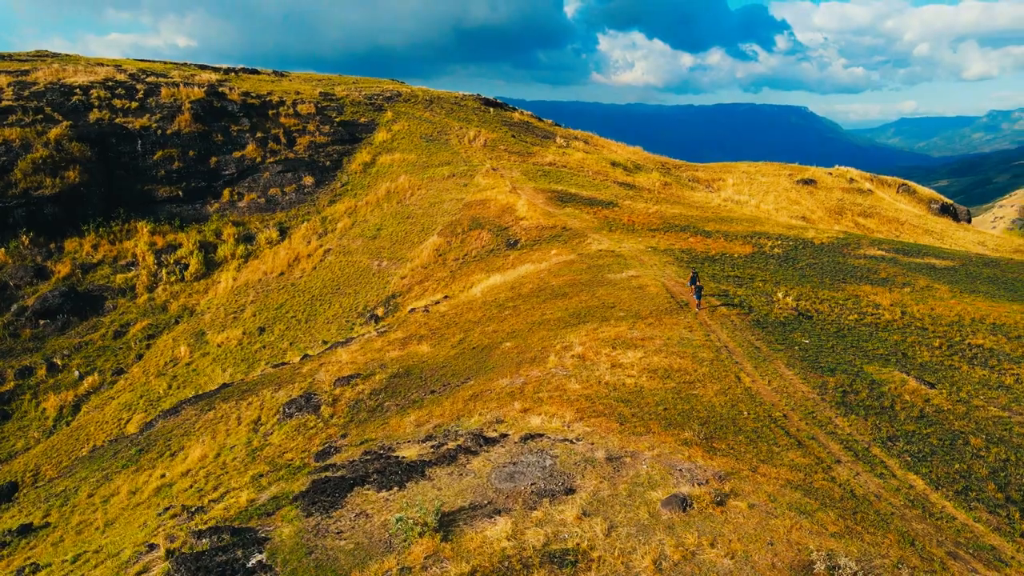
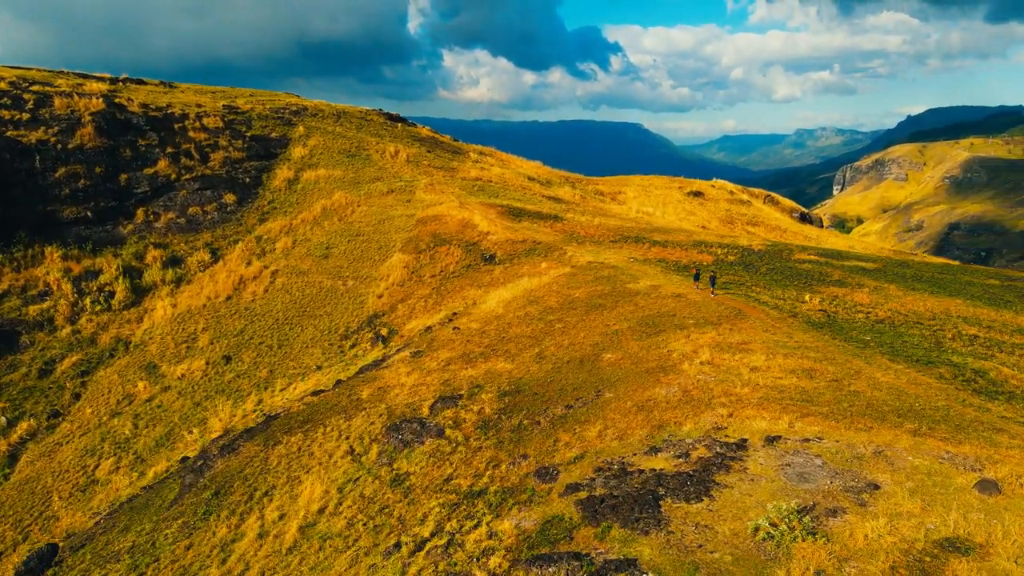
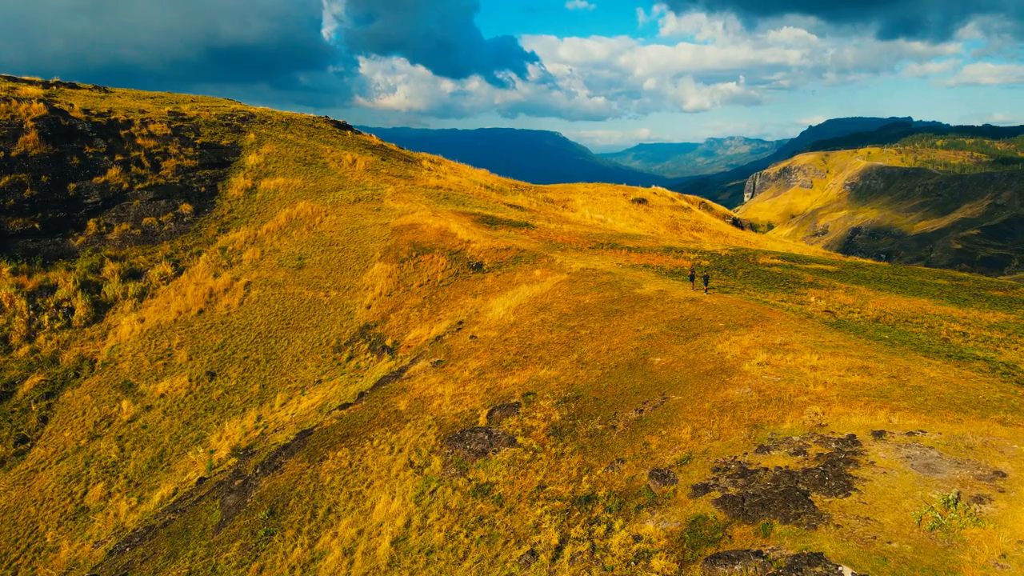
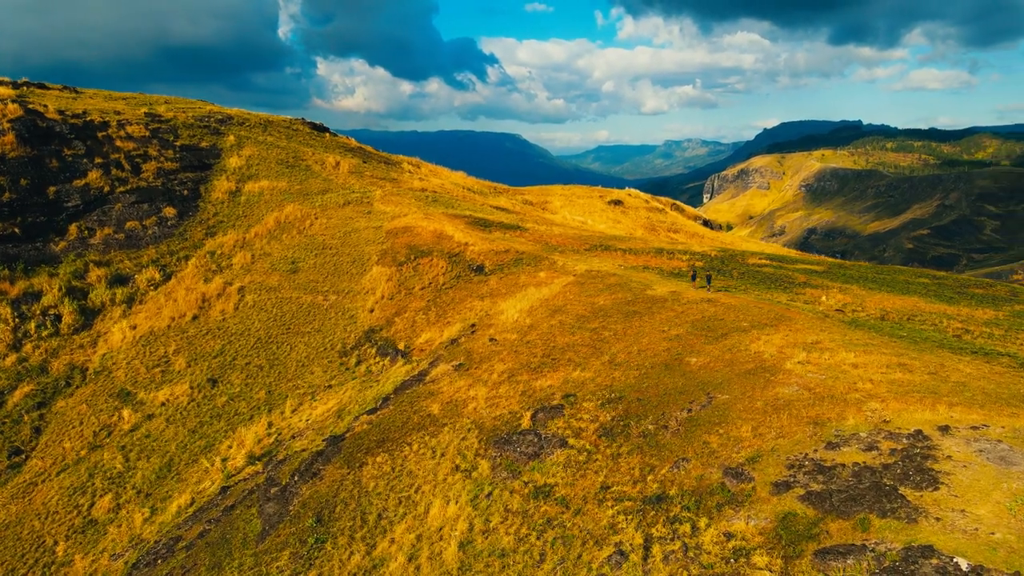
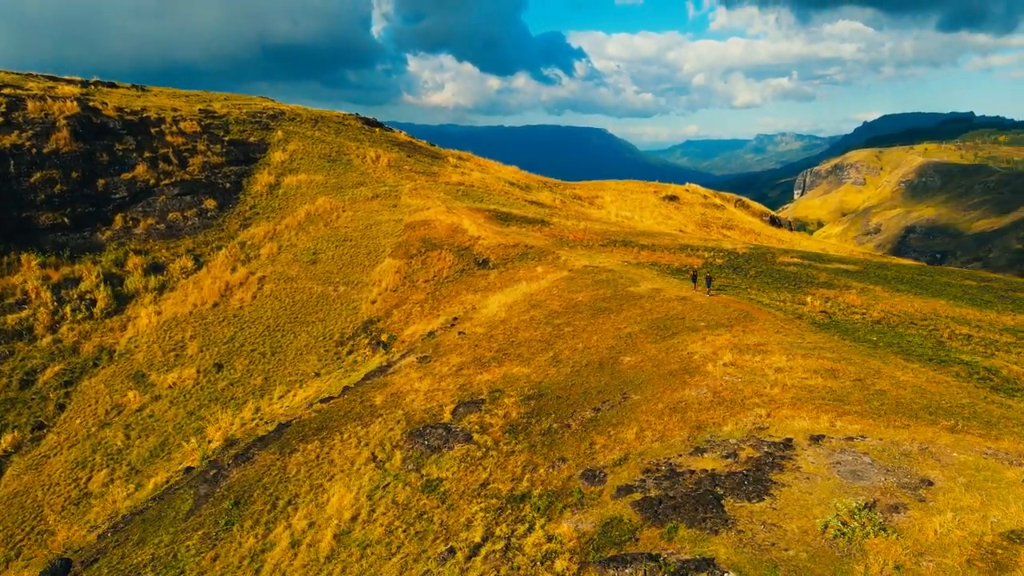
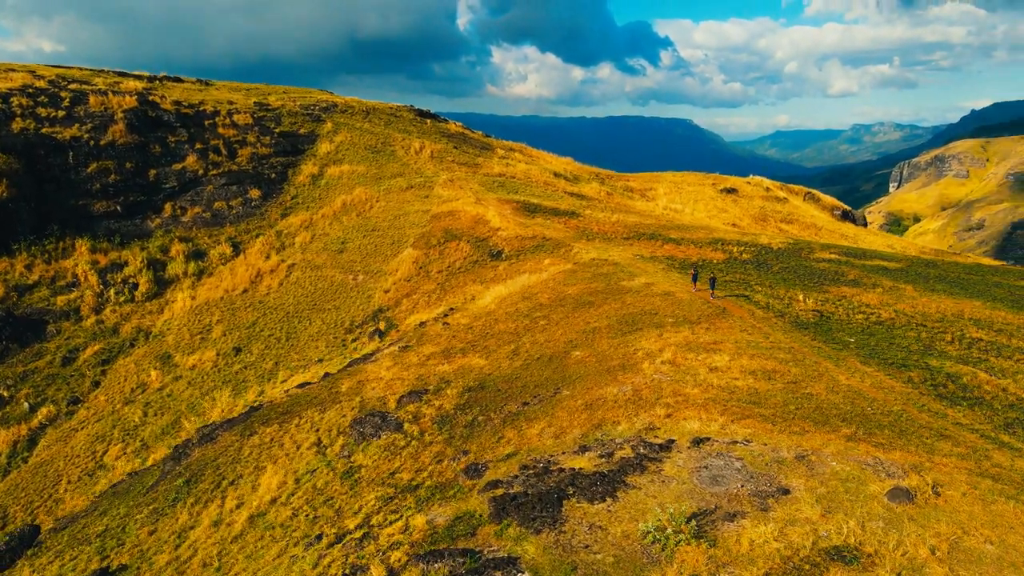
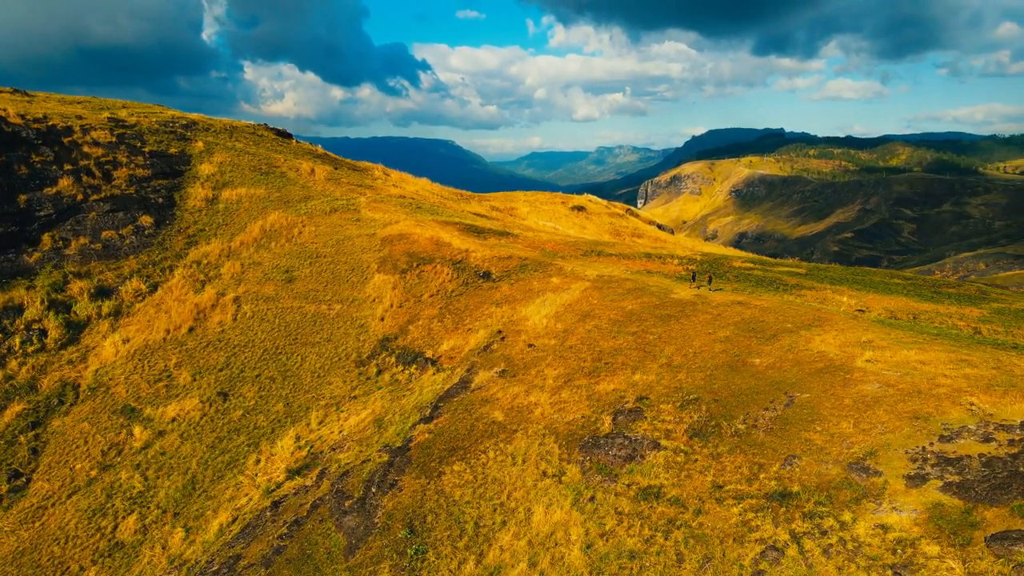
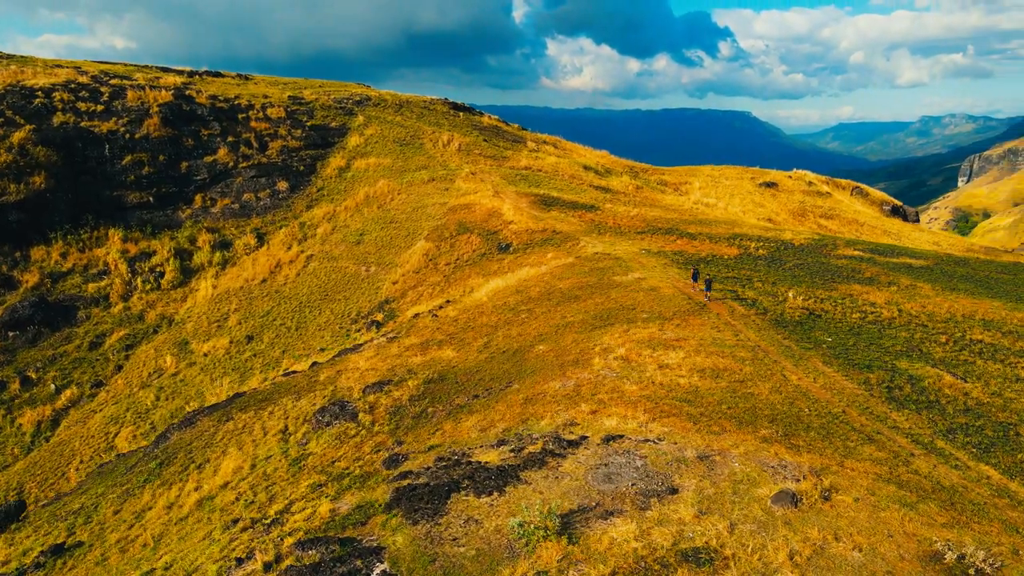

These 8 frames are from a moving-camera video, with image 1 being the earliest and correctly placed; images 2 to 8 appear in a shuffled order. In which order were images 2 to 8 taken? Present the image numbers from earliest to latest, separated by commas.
8, 6, 2, 5, 3, 4, 7
